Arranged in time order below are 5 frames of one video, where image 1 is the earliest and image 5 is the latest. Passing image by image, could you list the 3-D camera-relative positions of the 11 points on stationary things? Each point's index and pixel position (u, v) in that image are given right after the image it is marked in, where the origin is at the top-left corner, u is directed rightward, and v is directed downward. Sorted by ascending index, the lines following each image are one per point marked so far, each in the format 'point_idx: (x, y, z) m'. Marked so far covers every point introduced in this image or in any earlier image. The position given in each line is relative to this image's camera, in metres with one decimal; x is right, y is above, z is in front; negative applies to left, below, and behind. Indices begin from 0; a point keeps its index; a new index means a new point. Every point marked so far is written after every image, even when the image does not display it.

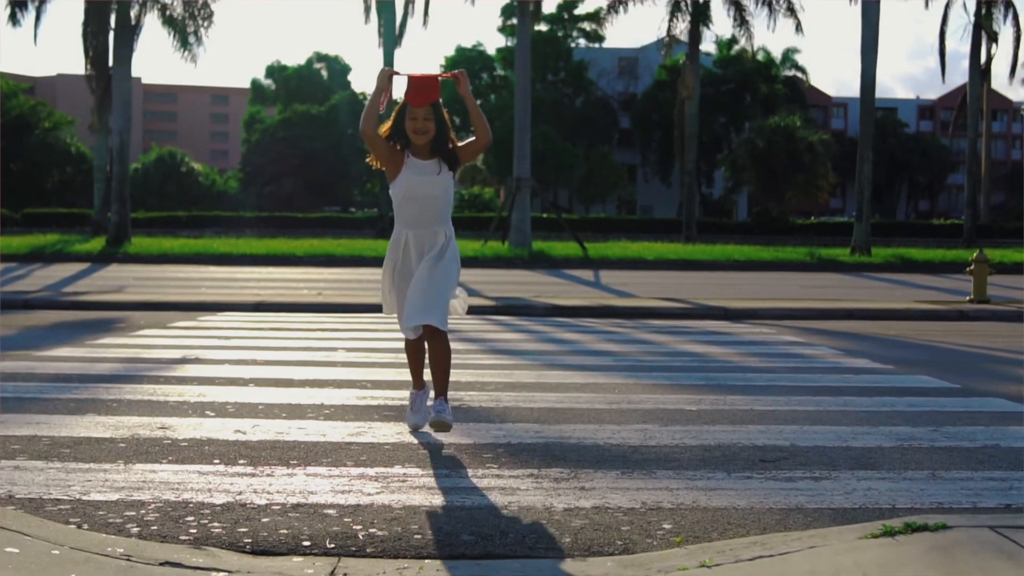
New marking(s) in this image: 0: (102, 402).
0: (-2.3, -0.6, +5.9) m
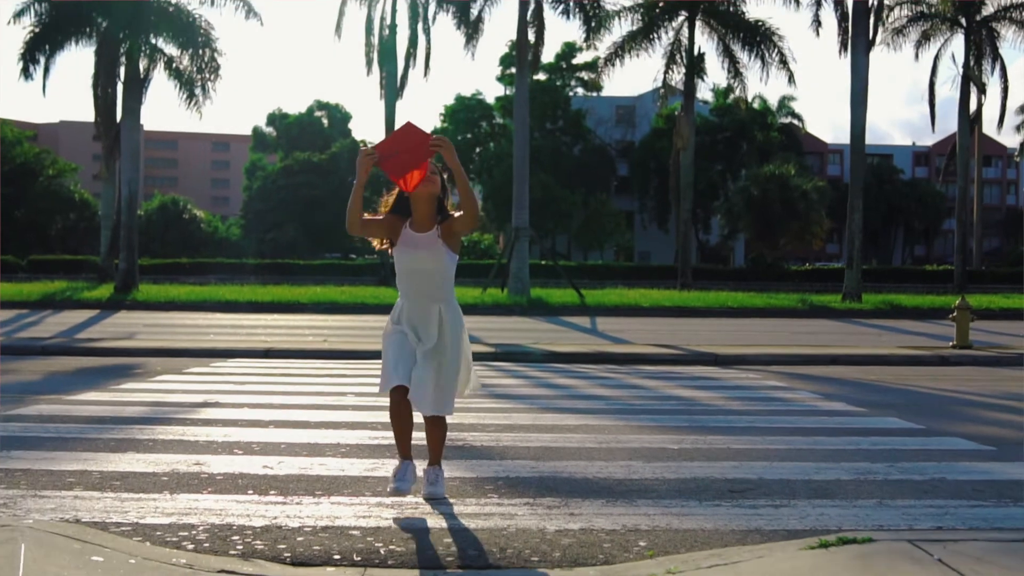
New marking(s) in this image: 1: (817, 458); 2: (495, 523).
0: (-2.3, -1.0, +6.5) m
1: (+1.8, -1.0, +6.2) m
2: (-0.1, -1.0, +4.4) m
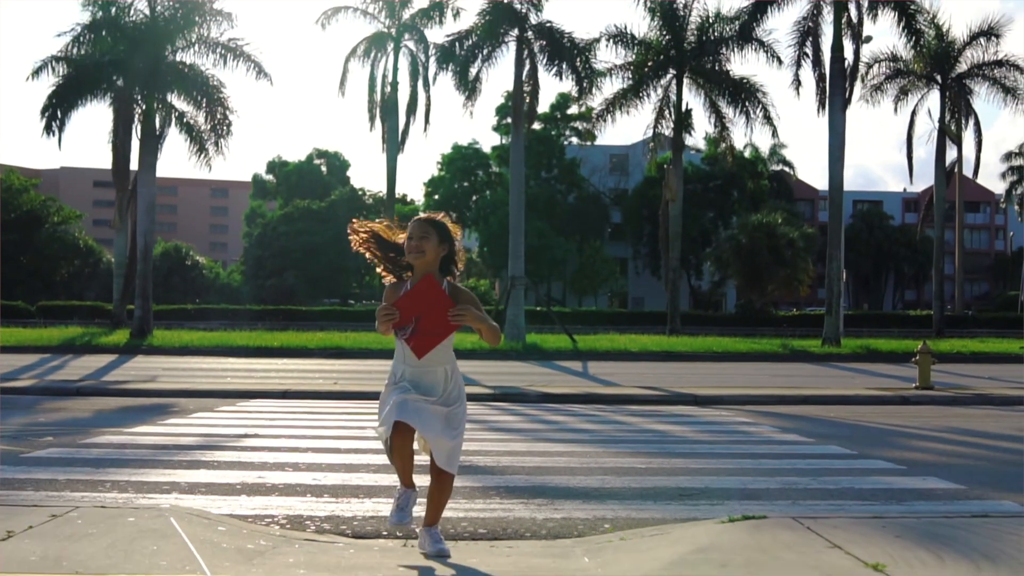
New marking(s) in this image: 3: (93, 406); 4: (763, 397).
0: (-2.3, -1.3, +7.9) m
1: (+1.8, -1.3, +7.6) m
2: (-0.1, -1.3, +5.8) m
3: (-5.6, -1.6, +13.9) m
4: (+3.8, -1.6, +15.8) m
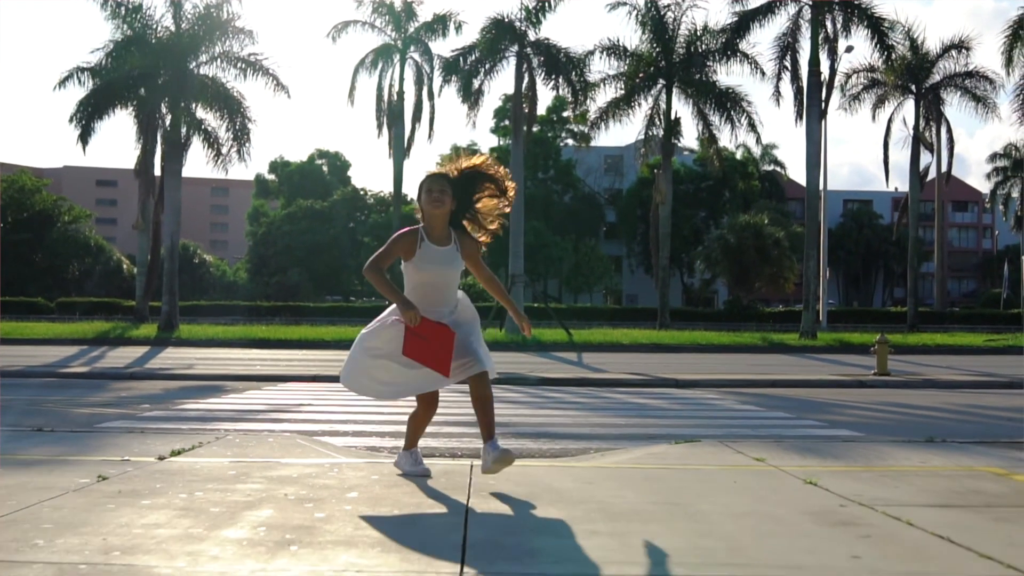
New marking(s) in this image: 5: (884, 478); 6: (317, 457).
0: (-2.2, -1.3, +10.2) m
1: (+1.8, -1.3, +9.9) m
2: (0.0, -1.2, +8.1) m
3: (-5.5, -1.5, +16.2) m
4: (+3.8, -1.6, +18.1) m
5: (+1.9, -1.0, +5.5) m
6: (-1.2, -1.0, +6.2) m
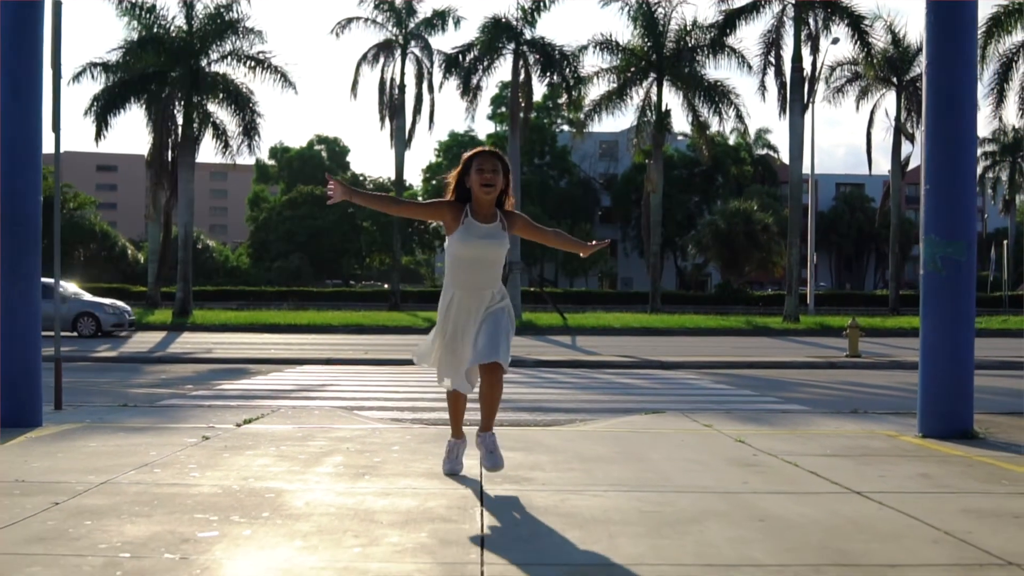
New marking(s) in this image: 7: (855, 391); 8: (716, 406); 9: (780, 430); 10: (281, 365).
0: (-2.2, -1.2, +11.8) m
1: (+1.8, -1.3, +11.6) m
2: (0.0, -1.2, +9.8) m
3: (-5.5, -1.4, +17.8) m
4: (+3.8, -1.4, +19.7) m
5: (+1.9, -1.0, +7.1) m
6: (-1.2, -1.0, +7.9) m
7: (+4.4, -1.3, +13.5) m
8: (+2.2, -1.2, +11.0) m
9: (+1.9, -1.0, +7.6) m
10: (-4.3, -1.4, +19.6) m
